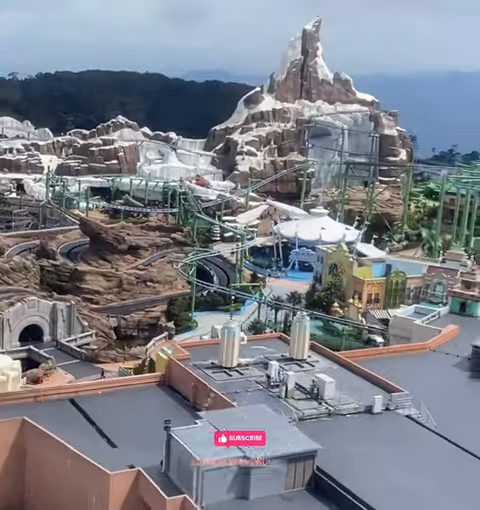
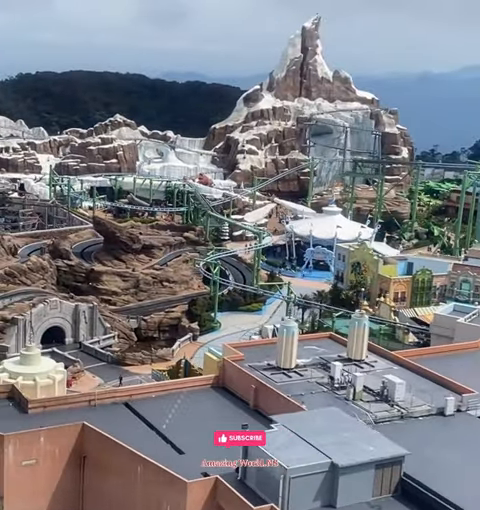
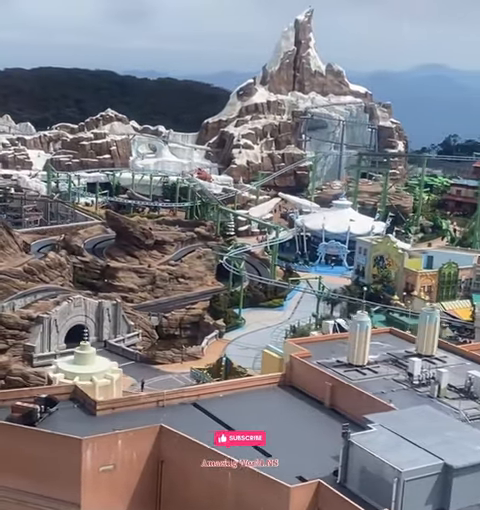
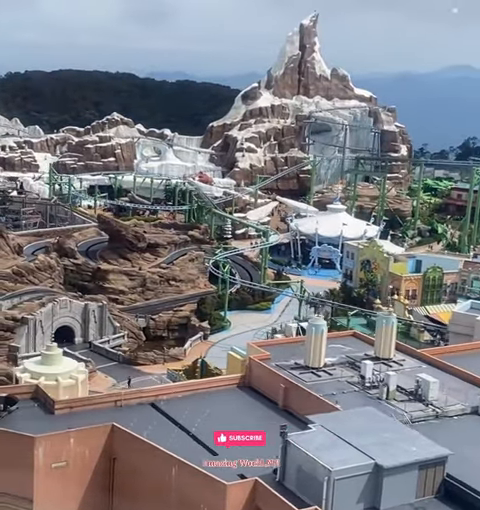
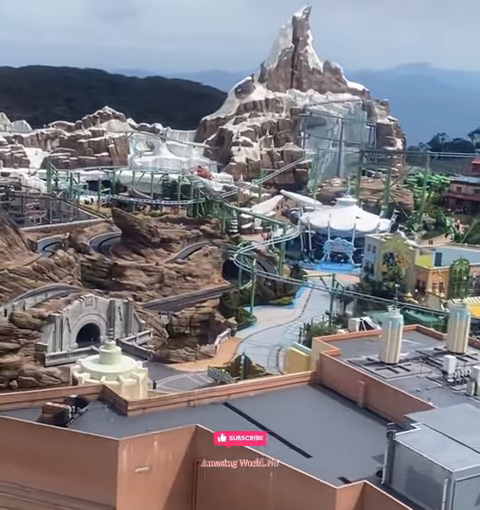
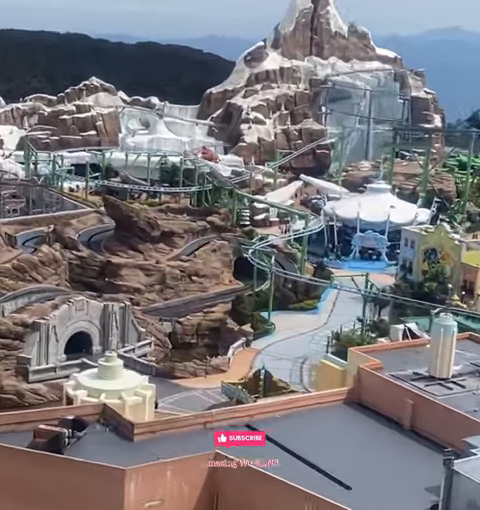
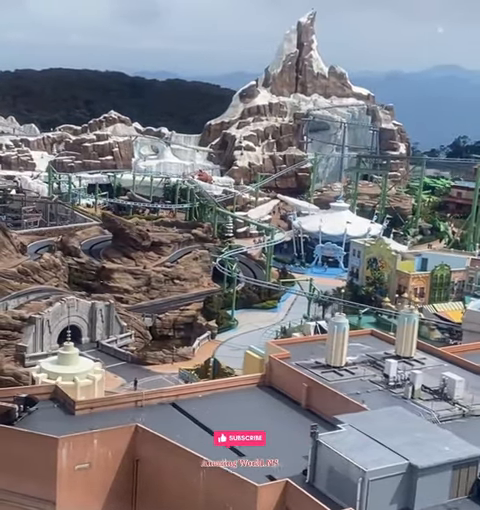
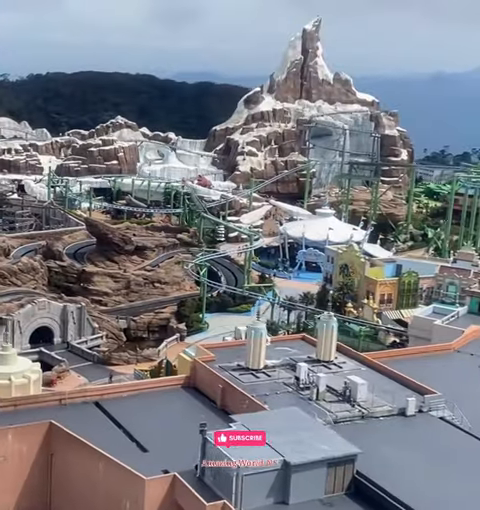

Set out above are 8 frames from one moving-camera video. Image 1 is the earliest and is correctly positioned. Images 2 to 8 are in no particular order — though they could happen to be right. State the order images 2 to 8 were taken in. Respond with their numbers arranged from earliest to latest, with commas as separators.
8, 2, 4, 7, 3, 5, 6
